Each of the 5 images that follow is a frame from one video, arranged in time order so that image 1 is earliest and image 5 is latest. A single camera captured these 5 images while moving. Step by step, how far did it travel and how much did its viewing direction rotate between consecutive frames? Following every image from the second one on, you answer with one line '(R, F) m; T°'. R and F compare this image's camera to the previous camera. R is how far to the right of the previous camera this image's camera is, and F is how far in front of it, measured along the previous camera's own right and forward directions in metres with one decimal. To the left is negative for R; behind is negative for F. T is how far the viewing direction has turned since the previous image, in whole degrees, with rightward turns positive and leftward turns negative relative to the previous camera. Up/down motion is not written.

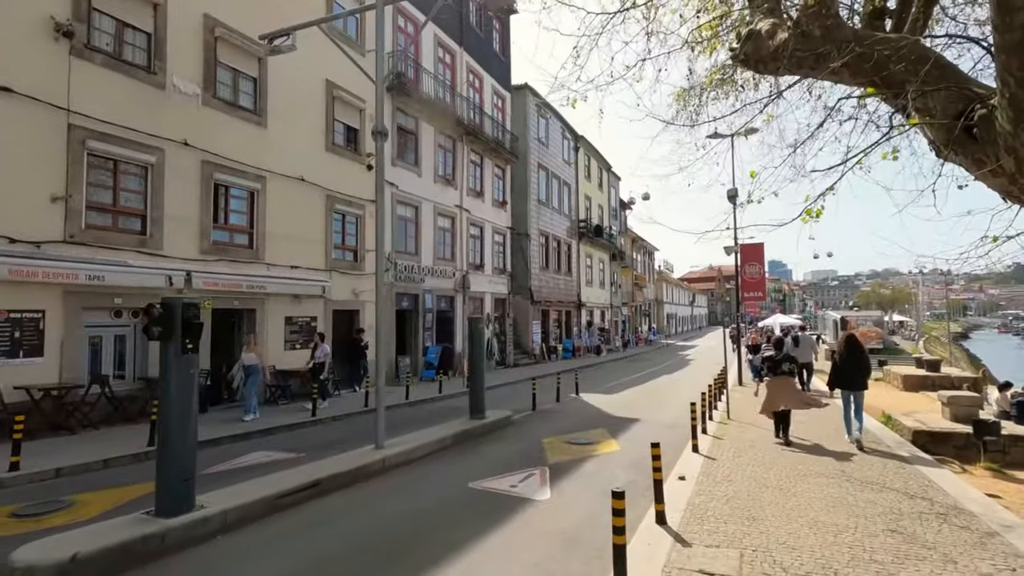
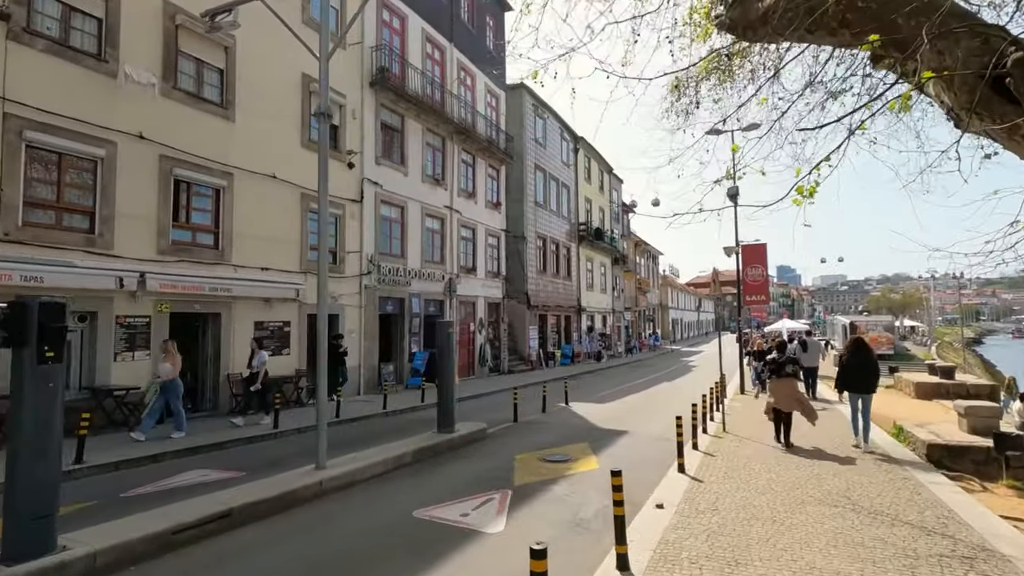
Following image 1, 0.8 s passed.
(+0.7, +0.9) m; -1°
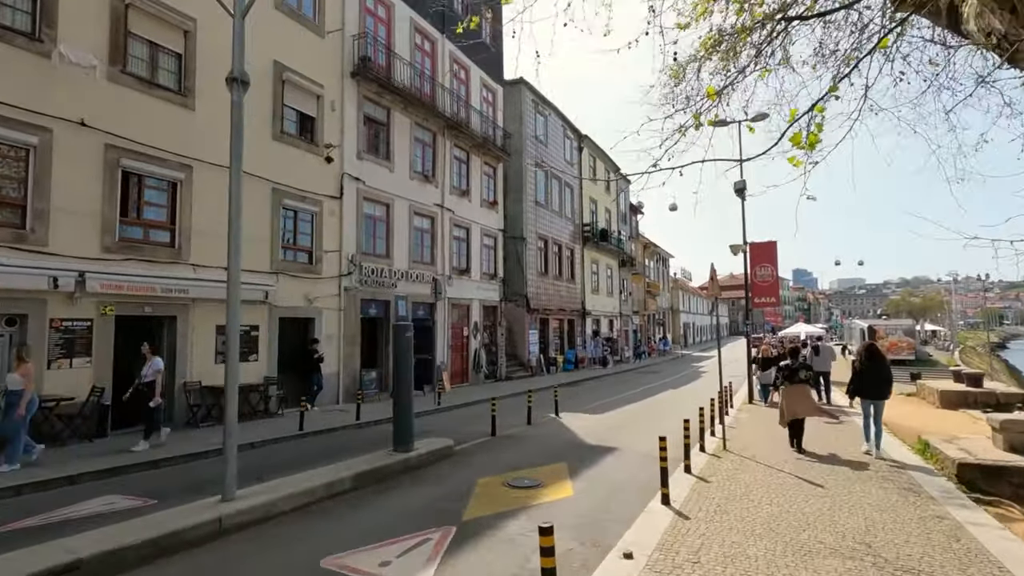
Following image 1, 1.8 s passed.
(+0.8, +1.2) m; -1°
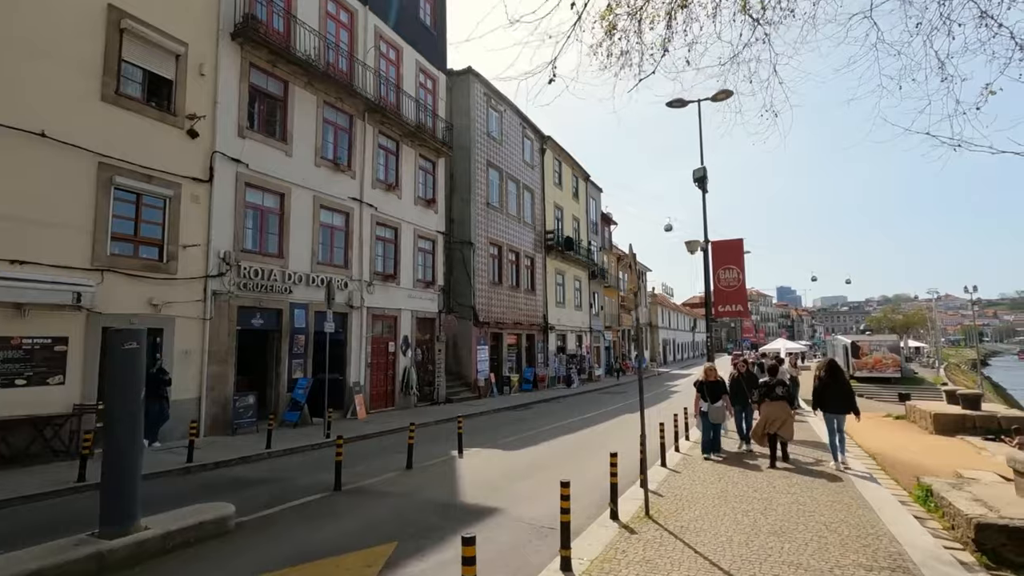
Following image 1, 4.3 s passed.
(+2.1, +3.2) m; +1°
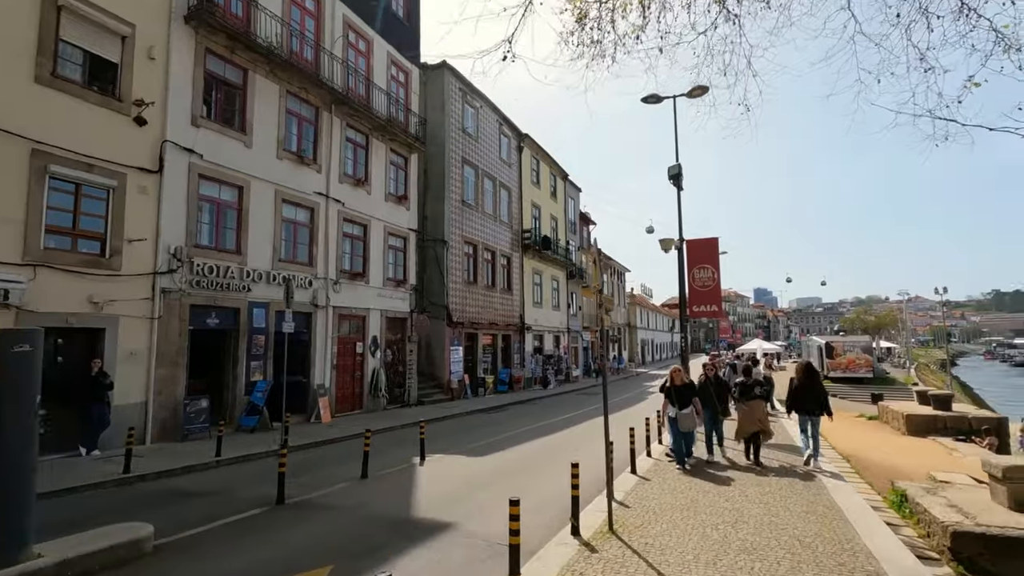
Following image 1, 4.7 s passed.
(+0.3, +0.5) m; +2°
